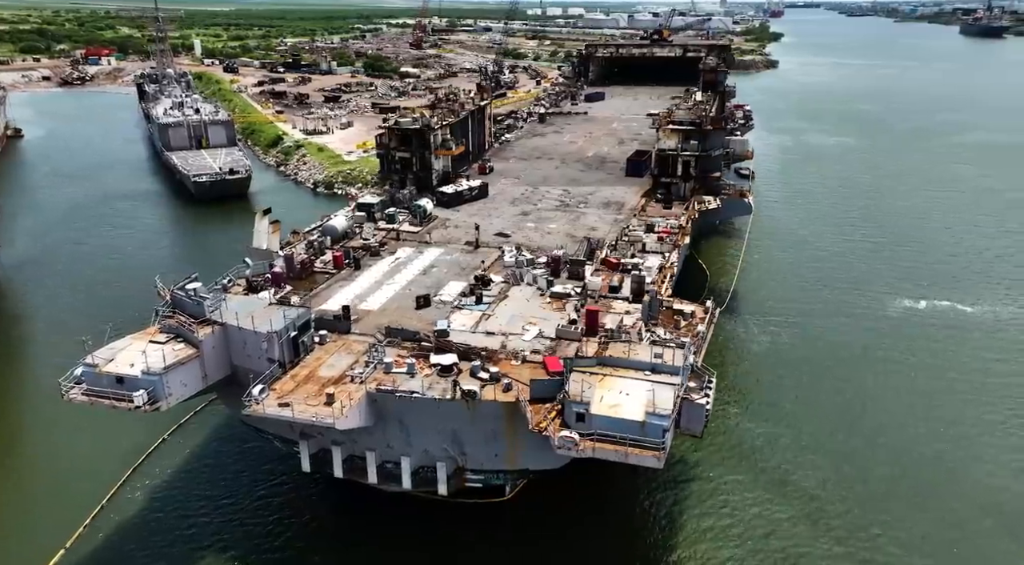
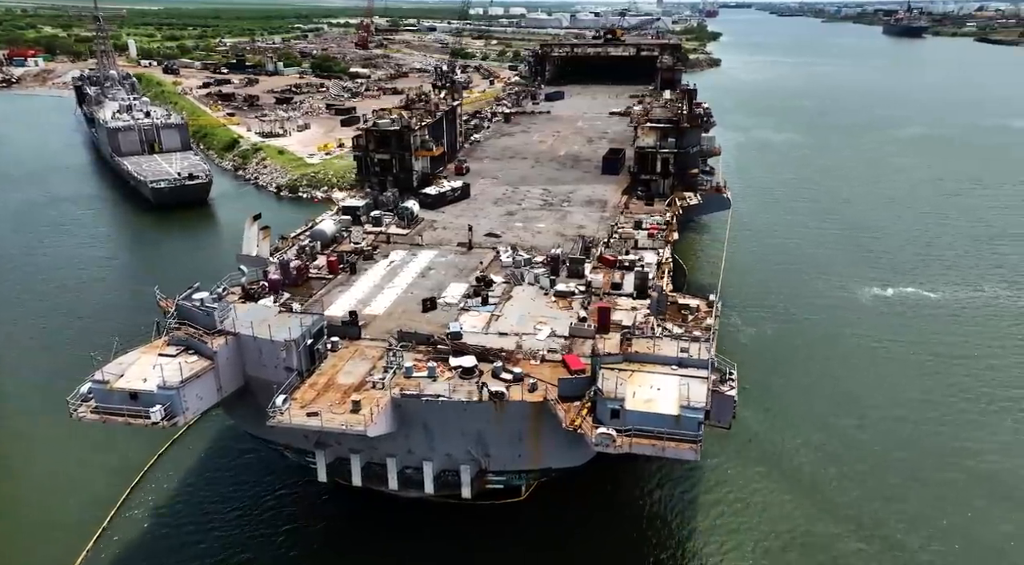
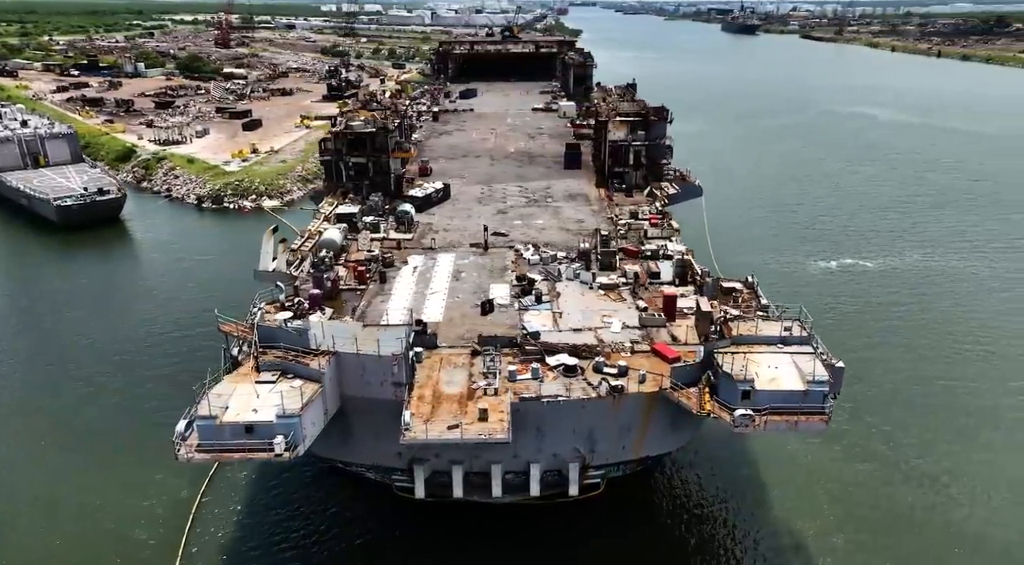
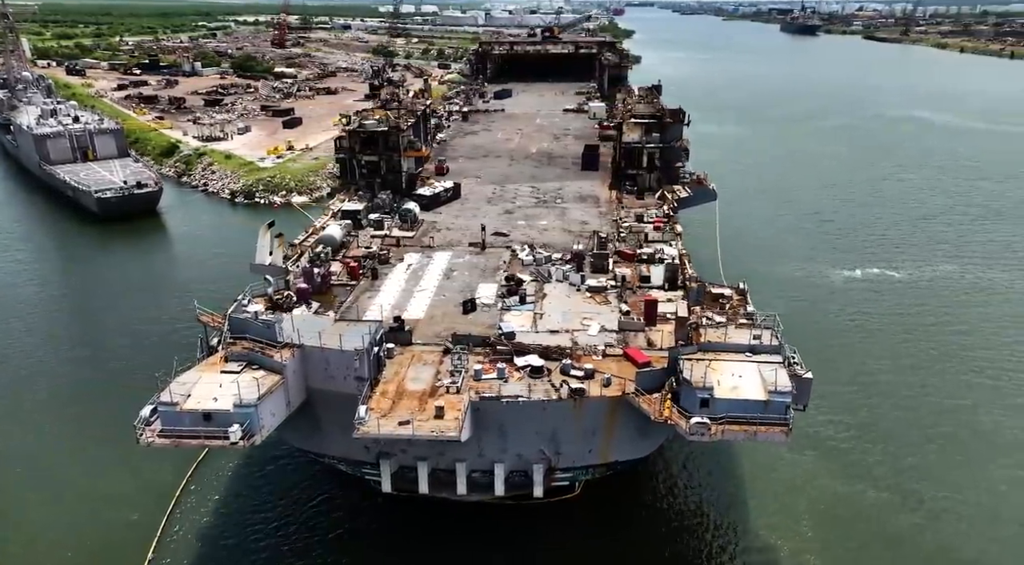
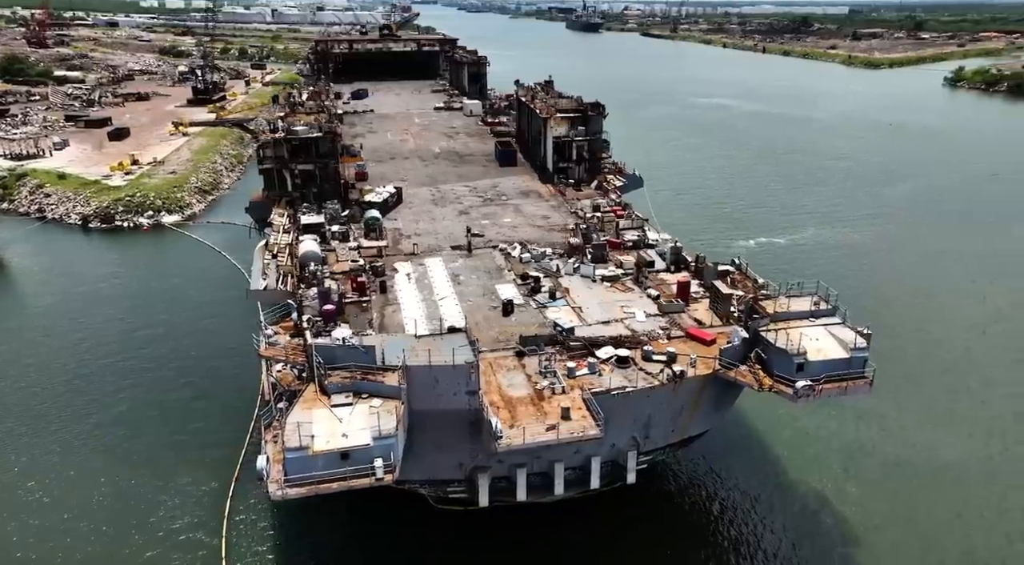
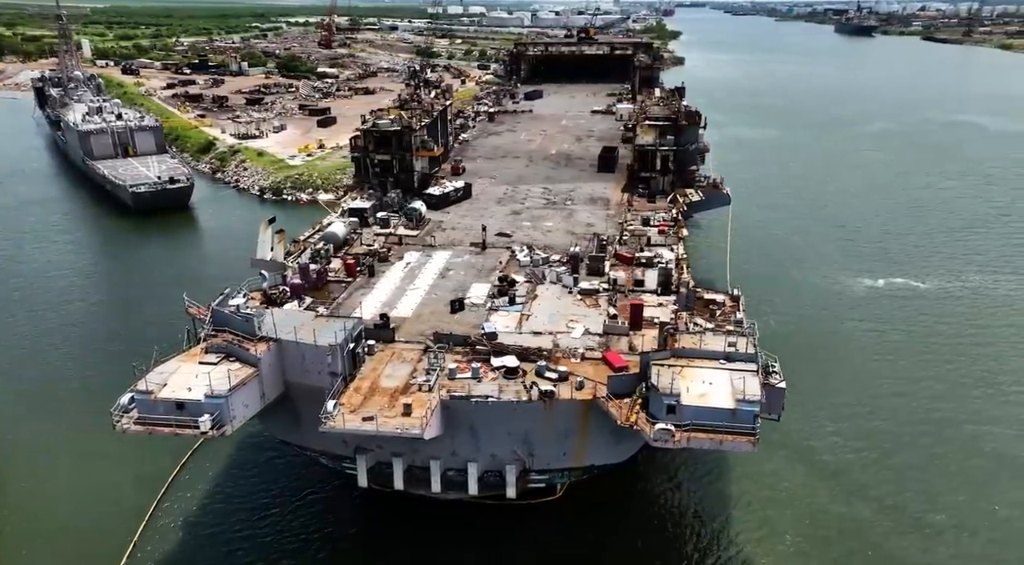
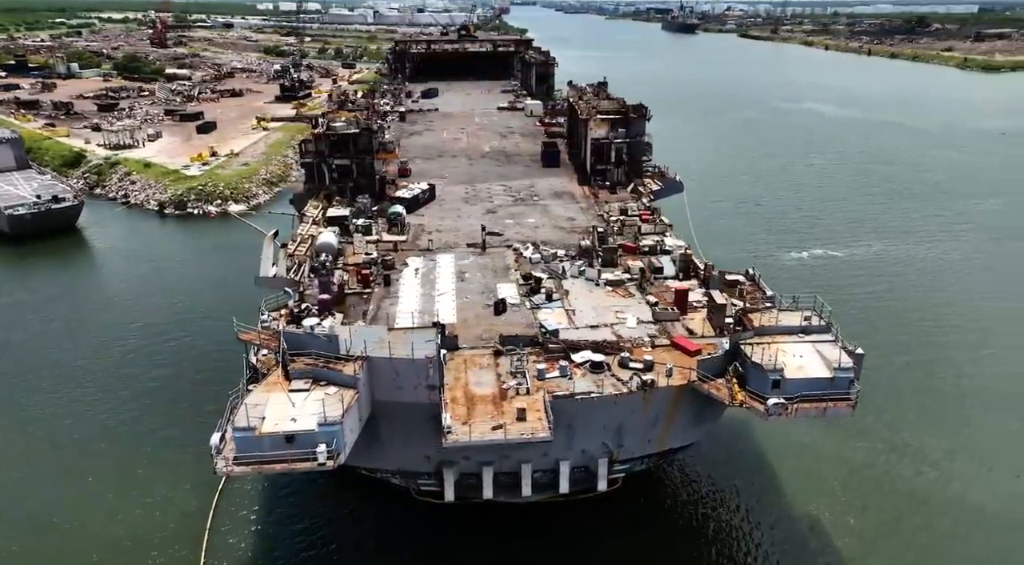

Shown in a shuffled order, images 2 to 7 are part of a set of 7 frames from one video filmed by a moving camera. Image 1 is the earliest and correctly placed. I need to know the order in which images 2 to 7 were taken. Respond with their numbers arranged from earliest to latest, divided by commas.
2, 6, 4, 3, 7, 5
